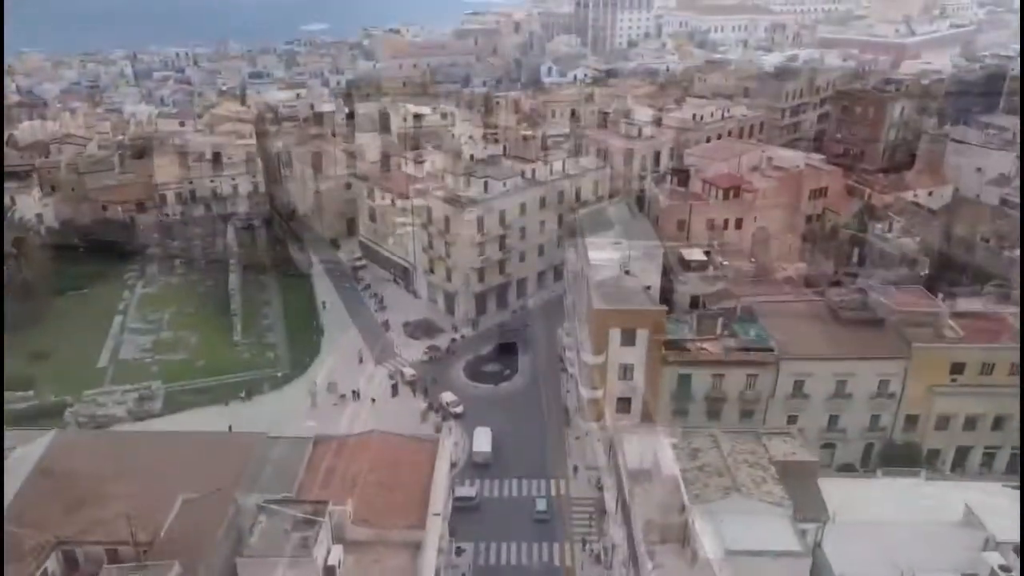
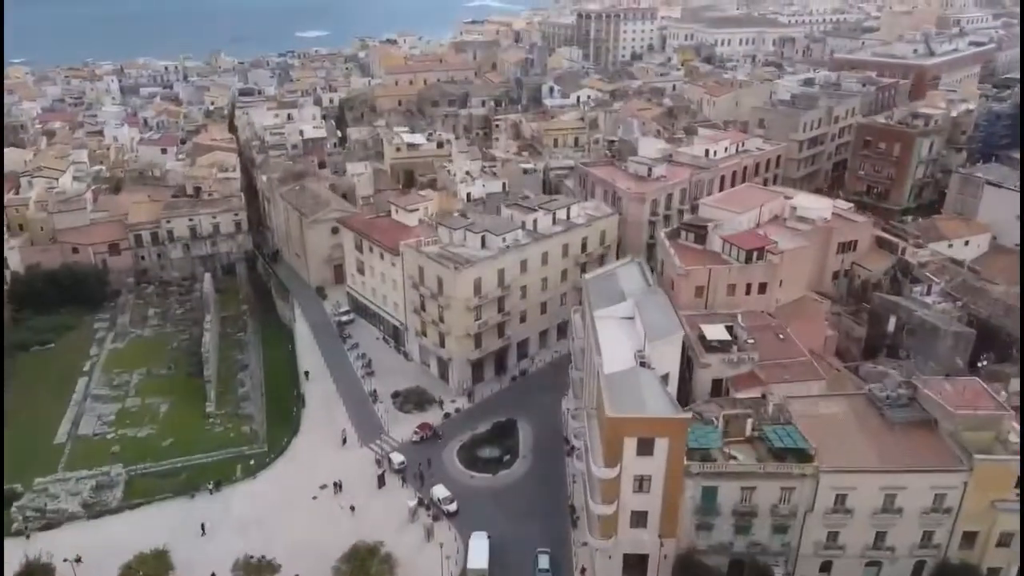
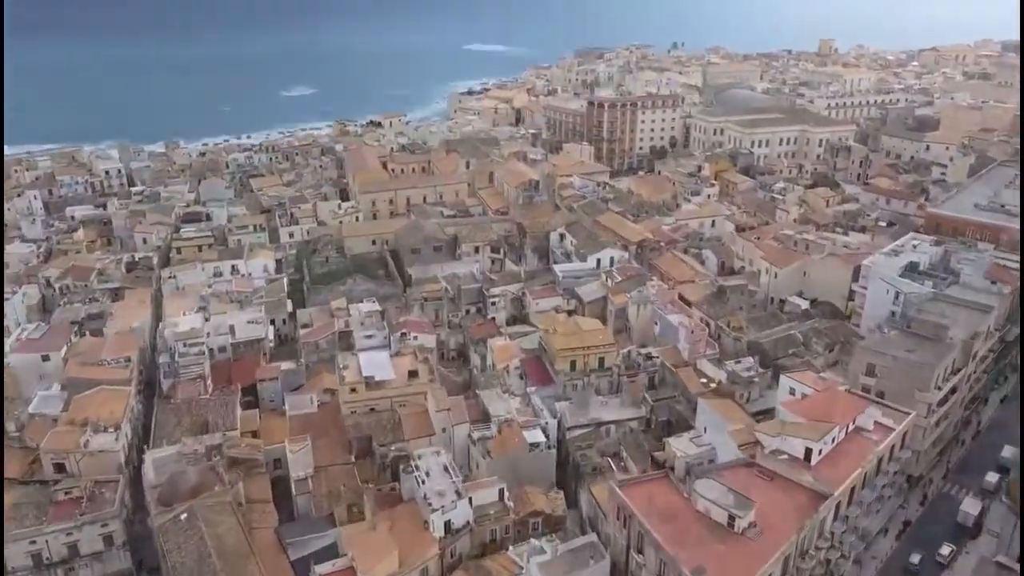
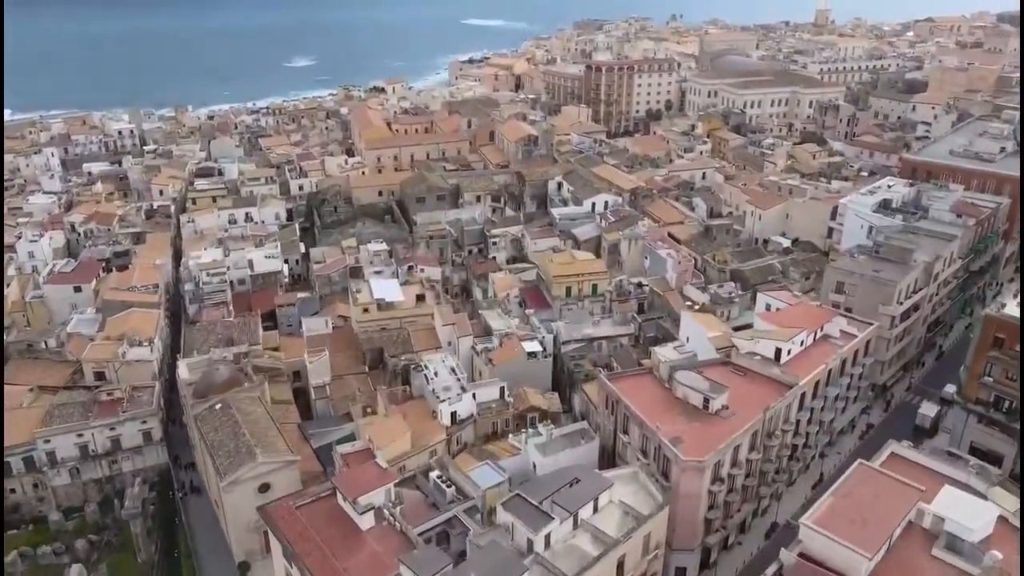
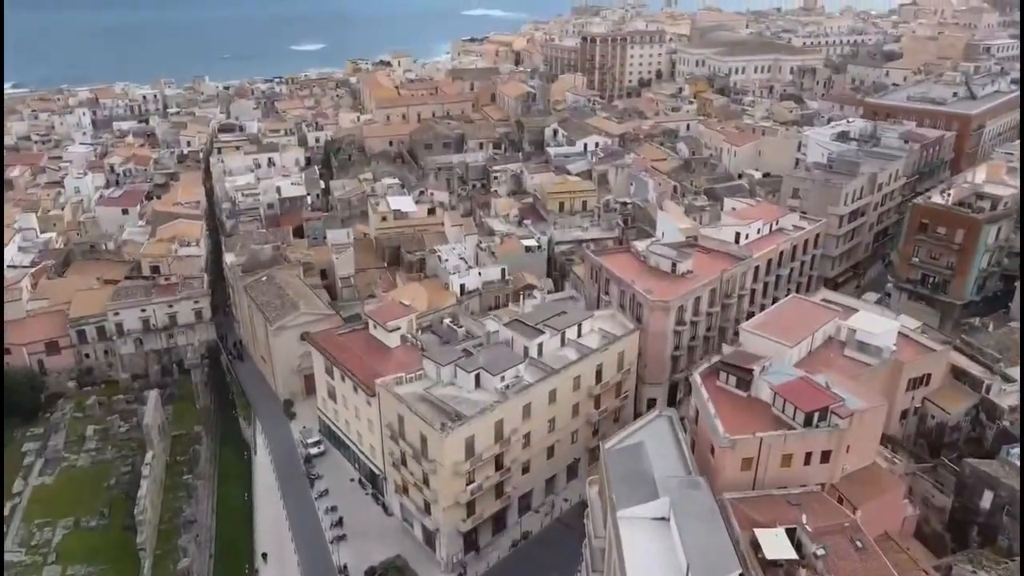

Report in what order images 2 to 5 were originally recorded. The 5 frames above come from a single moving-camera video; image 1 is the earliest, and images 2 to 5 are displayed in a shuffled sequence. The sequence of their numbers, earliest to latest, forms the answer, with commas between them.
2, 5, 4, 3
